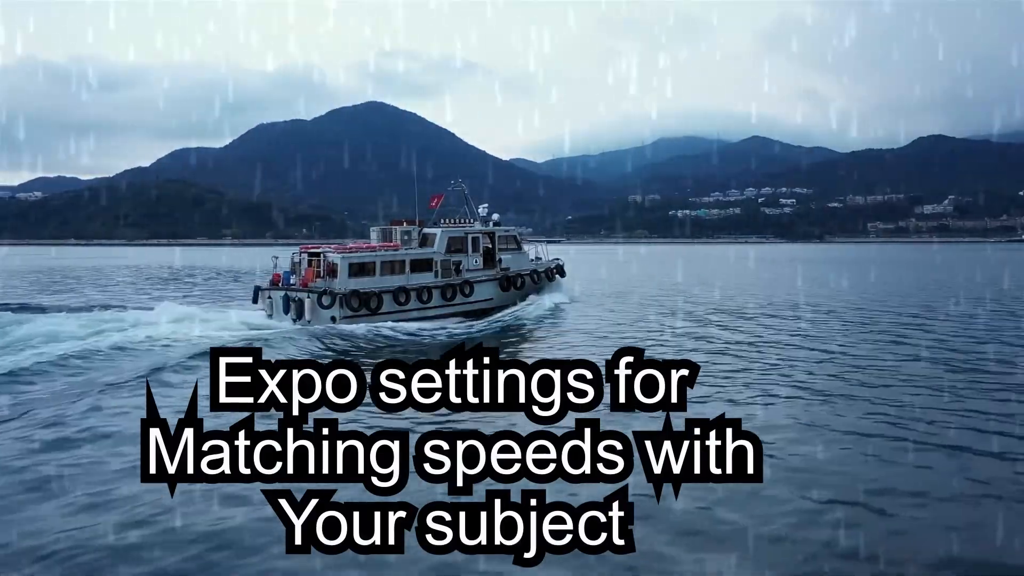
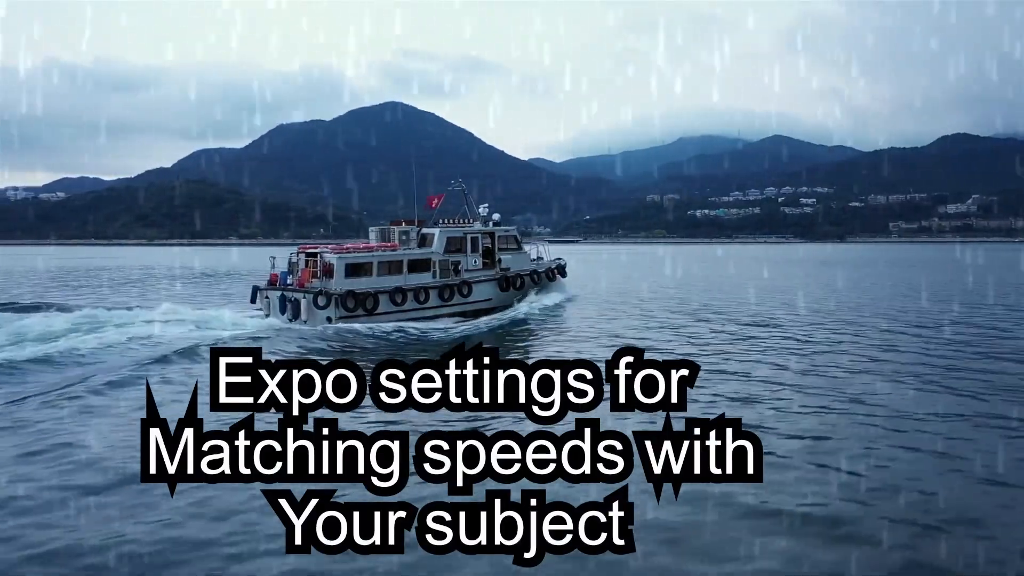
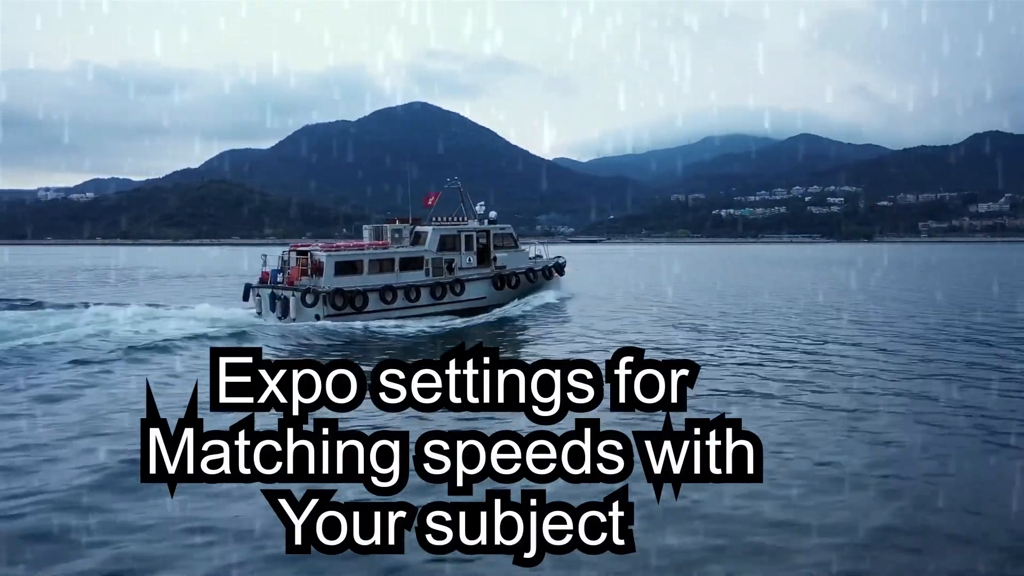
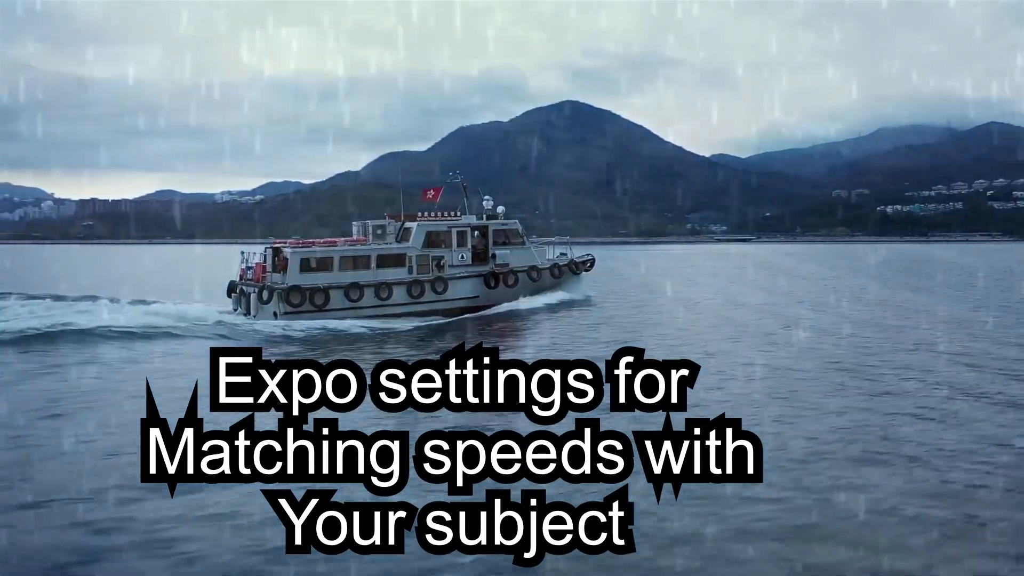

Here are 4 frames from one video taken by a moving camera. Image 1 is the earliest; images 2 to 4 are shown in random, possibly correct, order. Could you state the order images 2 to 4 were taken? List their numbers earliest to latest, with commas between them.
2, 3, 4
